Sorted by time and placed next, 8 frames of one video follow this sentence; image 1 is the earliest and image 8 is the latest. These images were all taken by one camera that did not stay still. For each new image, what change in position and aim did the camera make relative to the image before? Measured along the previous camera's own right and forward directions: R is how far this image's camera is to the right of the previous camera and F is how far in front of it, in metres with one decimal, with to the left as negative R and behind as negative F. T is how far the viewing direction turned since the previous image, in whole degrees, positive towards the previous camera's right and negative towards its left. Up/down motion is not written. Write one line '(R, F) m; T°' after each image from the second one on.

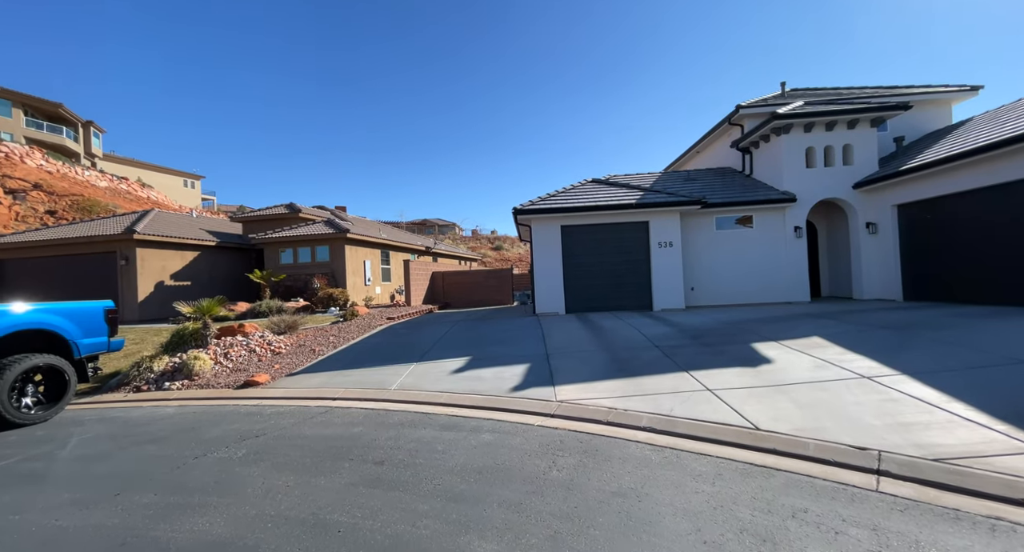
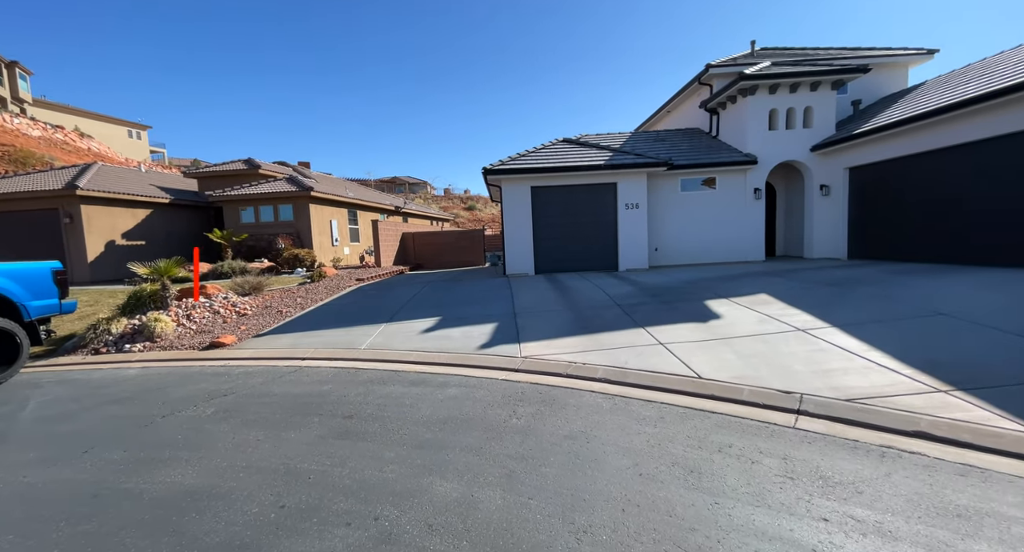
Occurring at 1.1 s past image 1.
(+0.1, -0.1) m; +4°
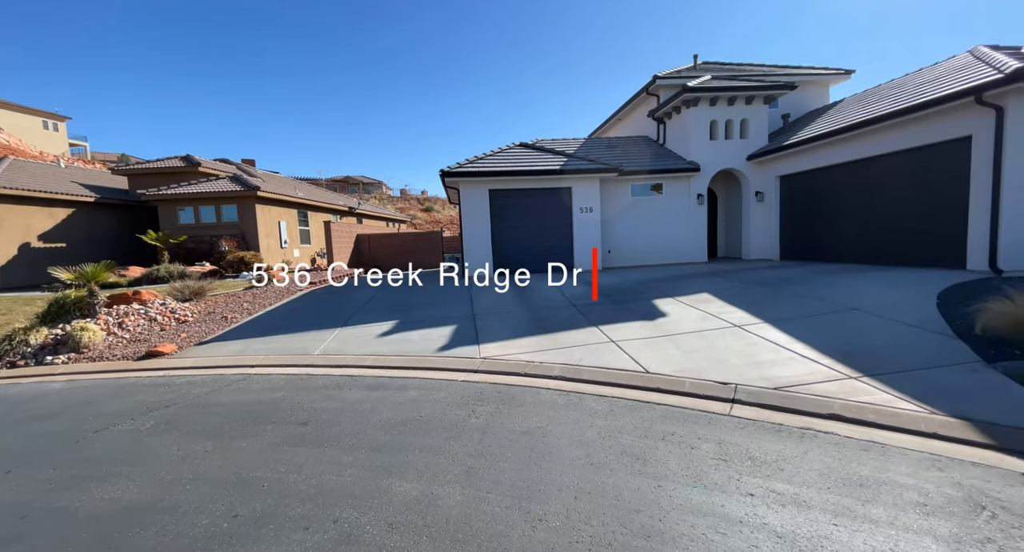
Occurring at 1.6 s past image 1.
(0.0, -0.1) m; +6°
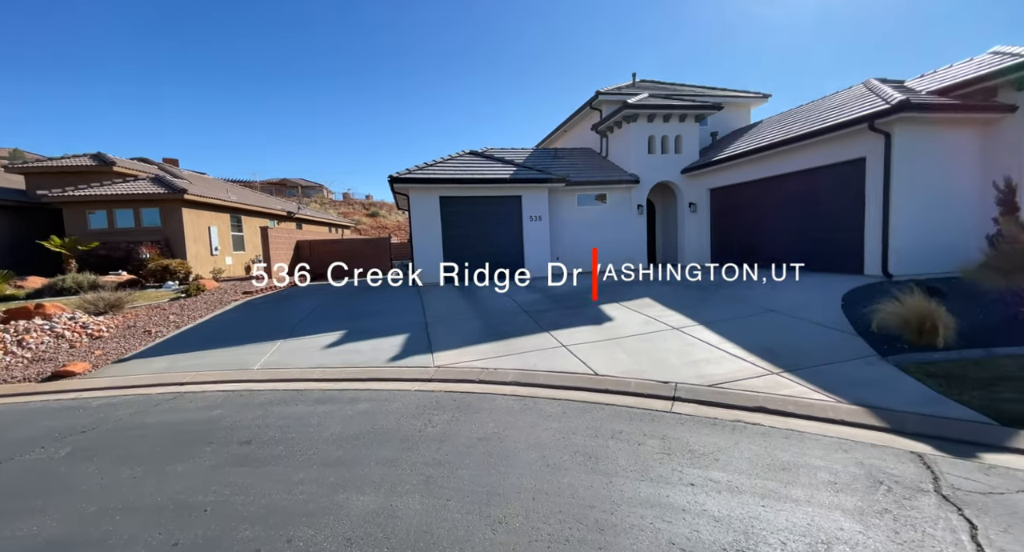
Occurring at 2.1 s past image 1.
(-0.1, -0.1) m; +7°
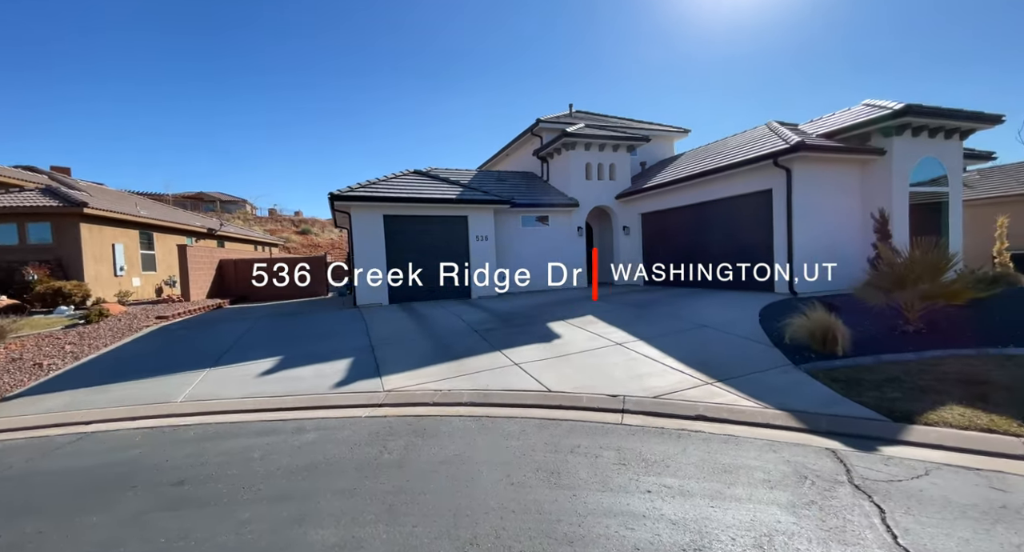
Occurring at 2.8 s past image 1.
(-0.2, -0.1) m; +8°
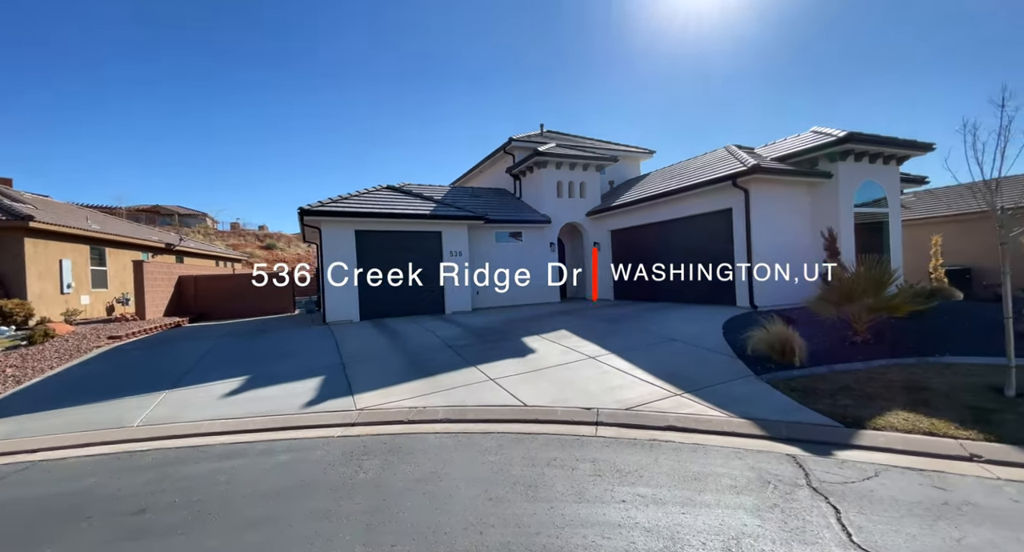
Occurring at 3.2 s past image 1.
(-0.1, -0.1) m; +4°
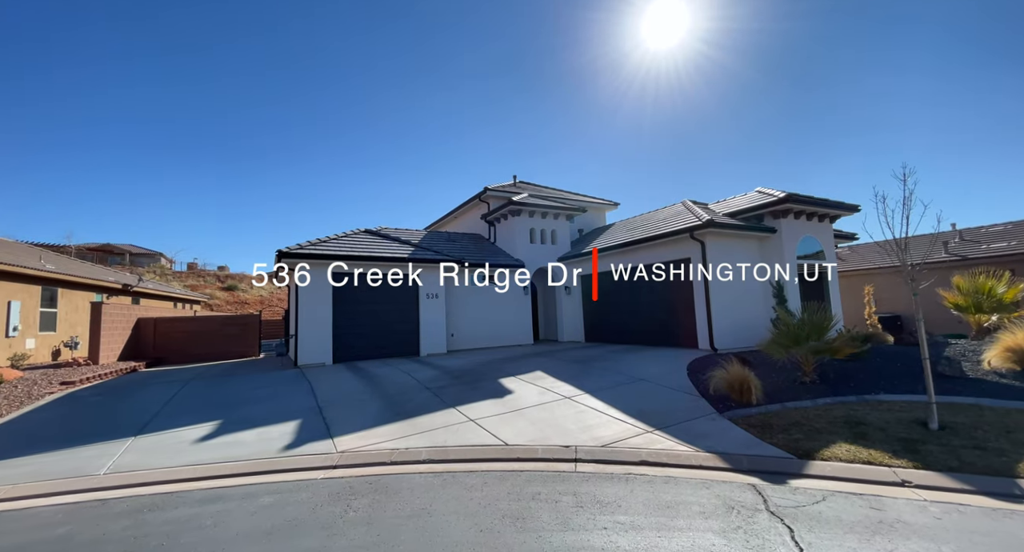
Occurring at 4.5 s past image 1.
(-0.2, -0.4) m; +4°
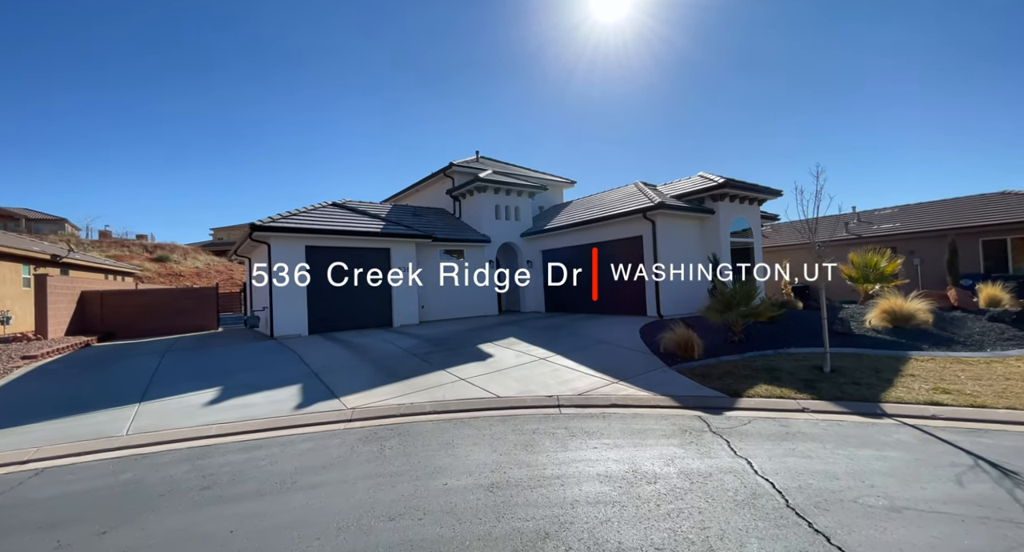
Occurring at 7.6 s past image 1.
(-0.7, -0.8) m; +7°
